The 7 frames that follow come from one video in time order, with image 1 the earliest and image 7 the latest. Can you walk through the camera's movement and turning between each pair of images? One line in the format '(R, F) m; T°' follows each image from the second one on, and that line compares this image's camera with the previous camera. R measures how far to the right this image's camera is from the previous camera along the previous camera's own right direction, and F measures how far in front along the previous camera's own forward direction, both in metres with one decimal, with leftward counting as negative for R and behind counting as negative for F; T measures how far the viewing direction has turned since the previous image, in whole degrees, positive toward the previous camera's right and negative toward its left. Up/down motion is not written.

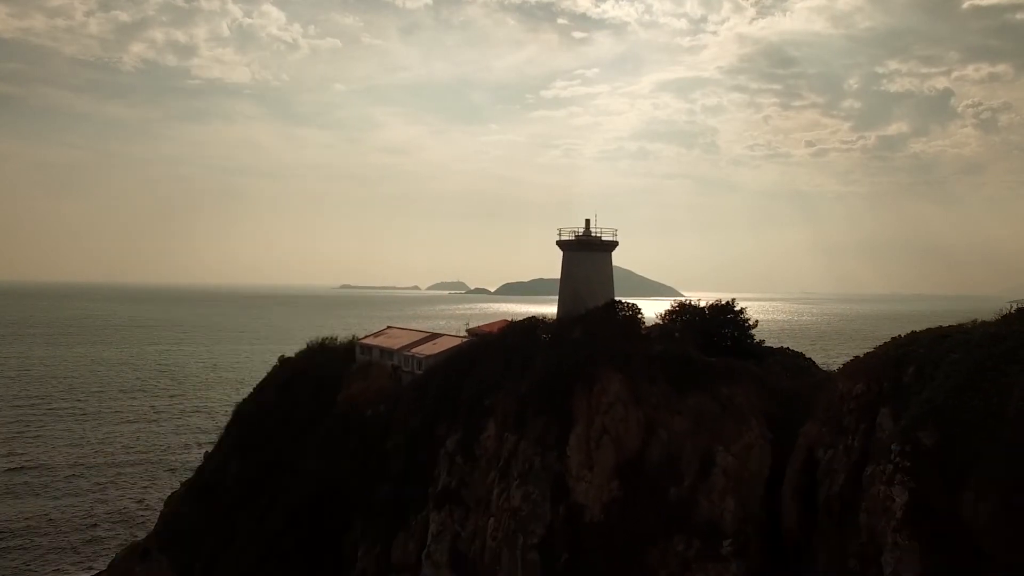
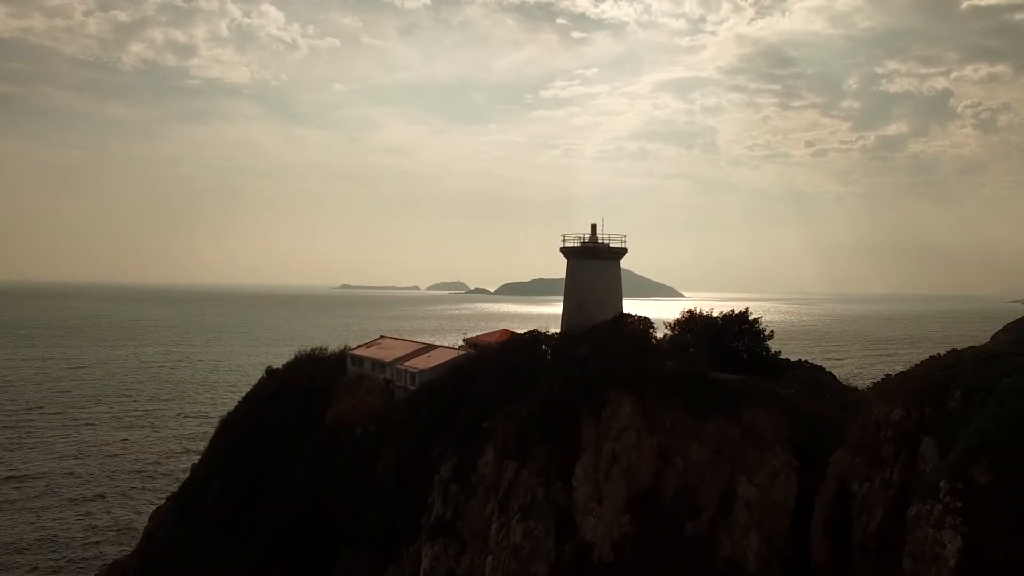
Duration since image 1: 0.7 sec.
(0.0, +0.3) m; 0°
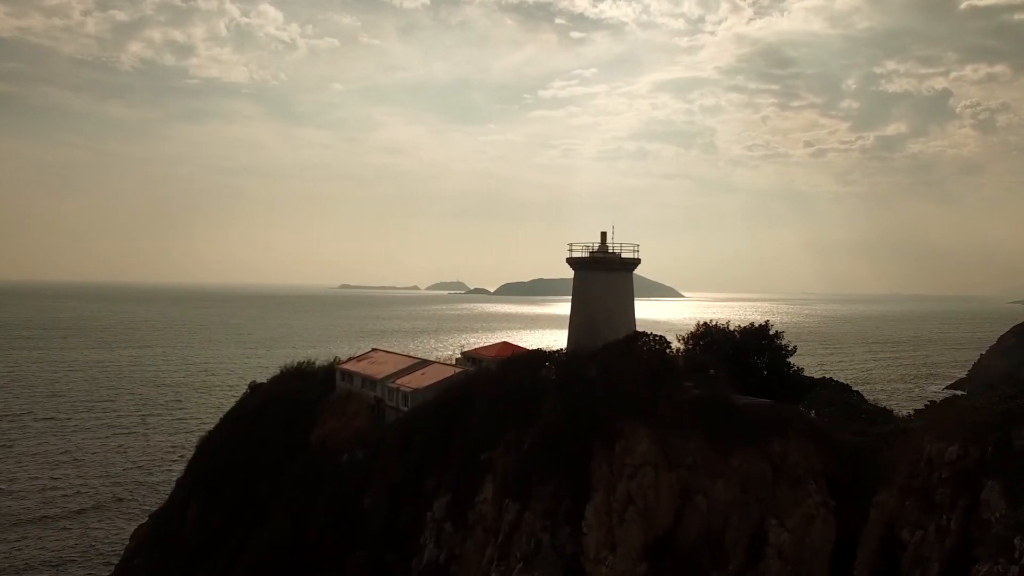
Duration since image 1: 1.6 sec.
(0.0, +0.3) m; 0°
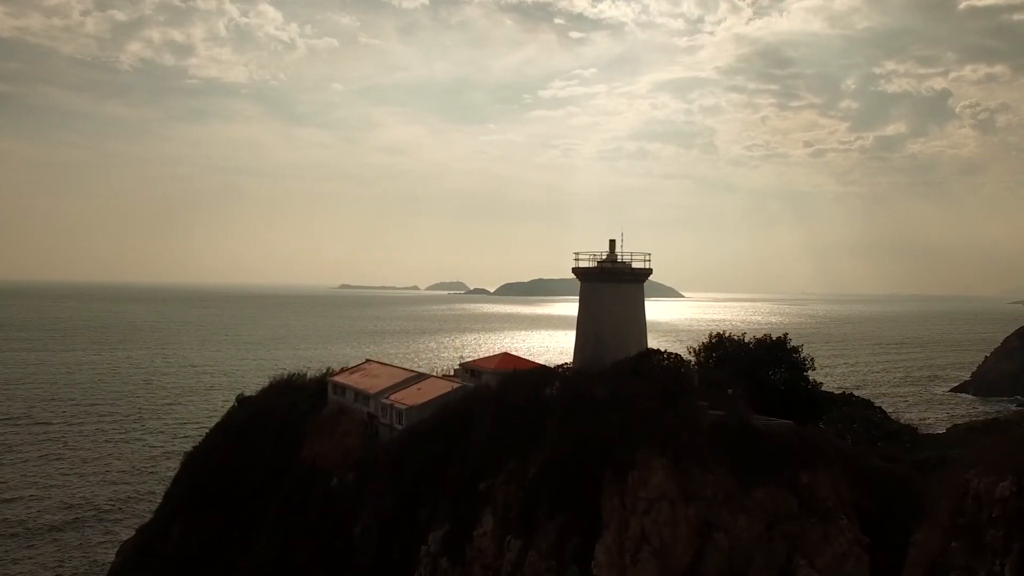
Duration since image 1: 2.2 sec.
(0.0, +0.2) m; 0°
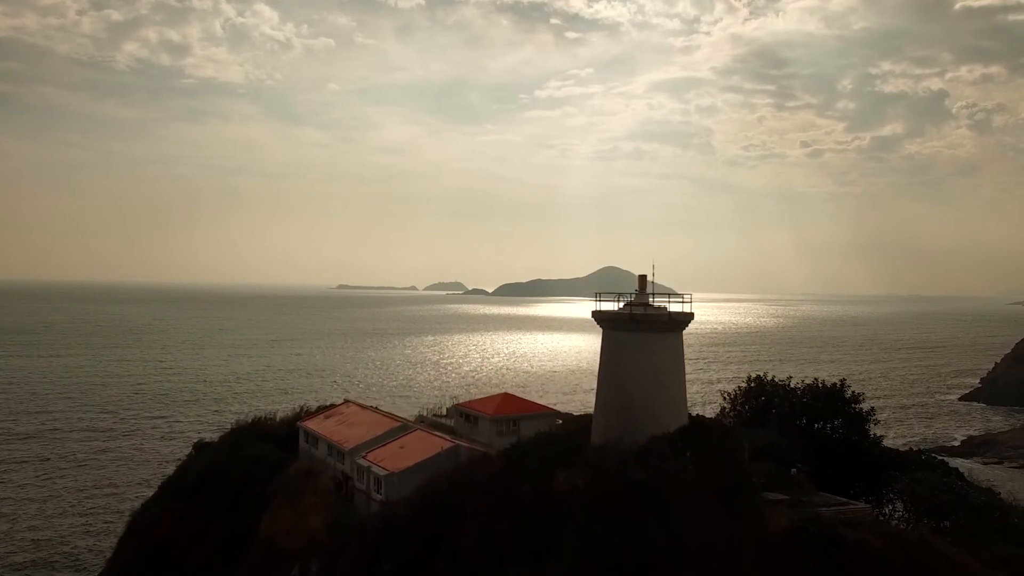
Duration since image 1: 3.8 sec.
(-0.1, +0.7) m; 0°
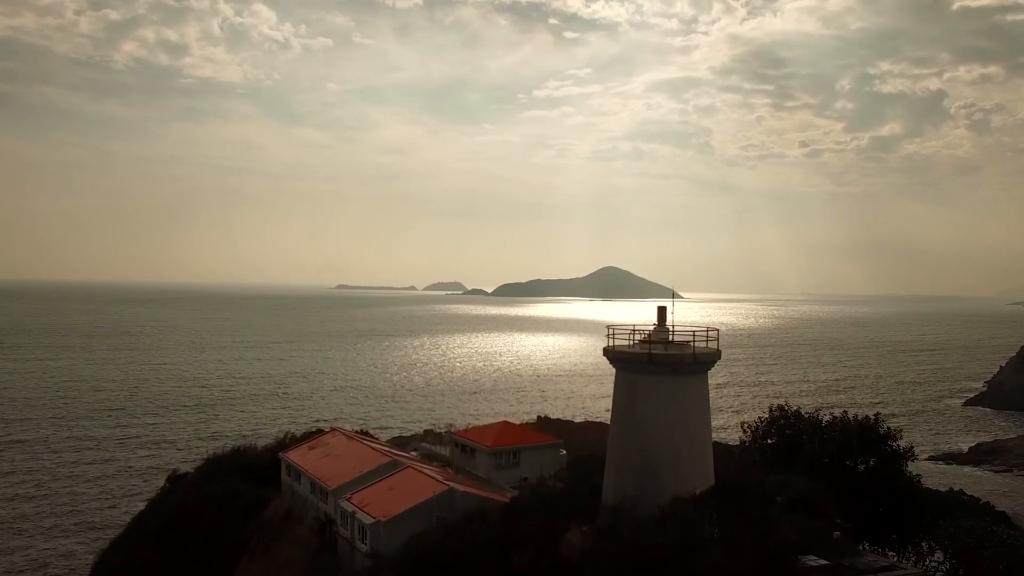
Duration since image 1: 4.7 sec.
(0.0, +0.4) m; 0°
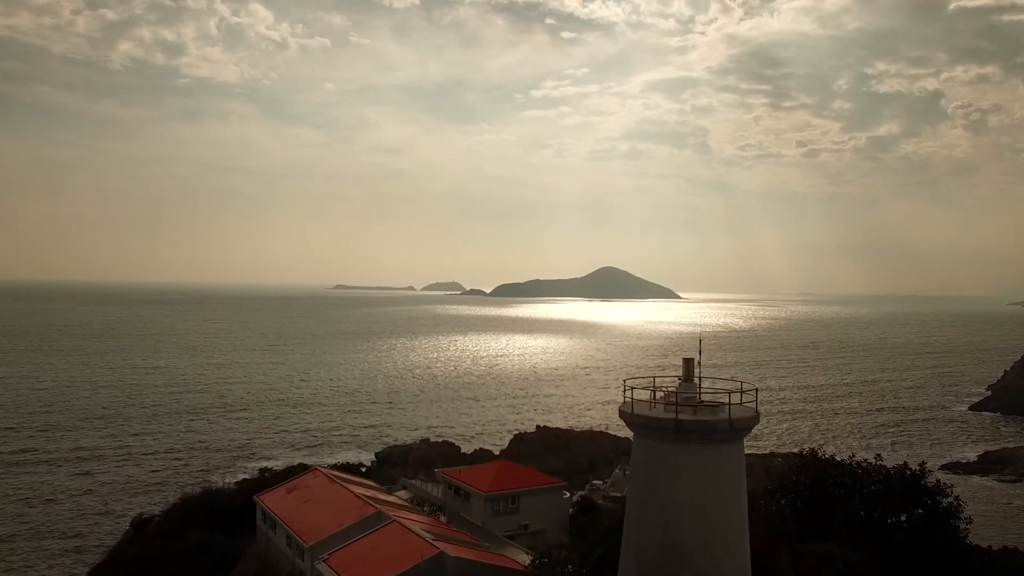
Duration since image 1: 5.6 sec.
(0.0, +0.4) m; 0°
